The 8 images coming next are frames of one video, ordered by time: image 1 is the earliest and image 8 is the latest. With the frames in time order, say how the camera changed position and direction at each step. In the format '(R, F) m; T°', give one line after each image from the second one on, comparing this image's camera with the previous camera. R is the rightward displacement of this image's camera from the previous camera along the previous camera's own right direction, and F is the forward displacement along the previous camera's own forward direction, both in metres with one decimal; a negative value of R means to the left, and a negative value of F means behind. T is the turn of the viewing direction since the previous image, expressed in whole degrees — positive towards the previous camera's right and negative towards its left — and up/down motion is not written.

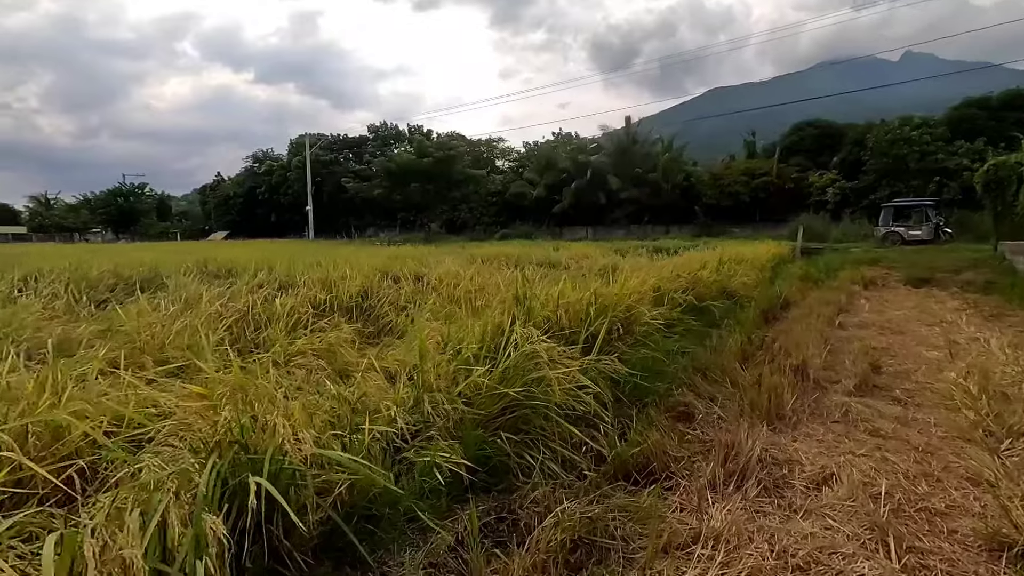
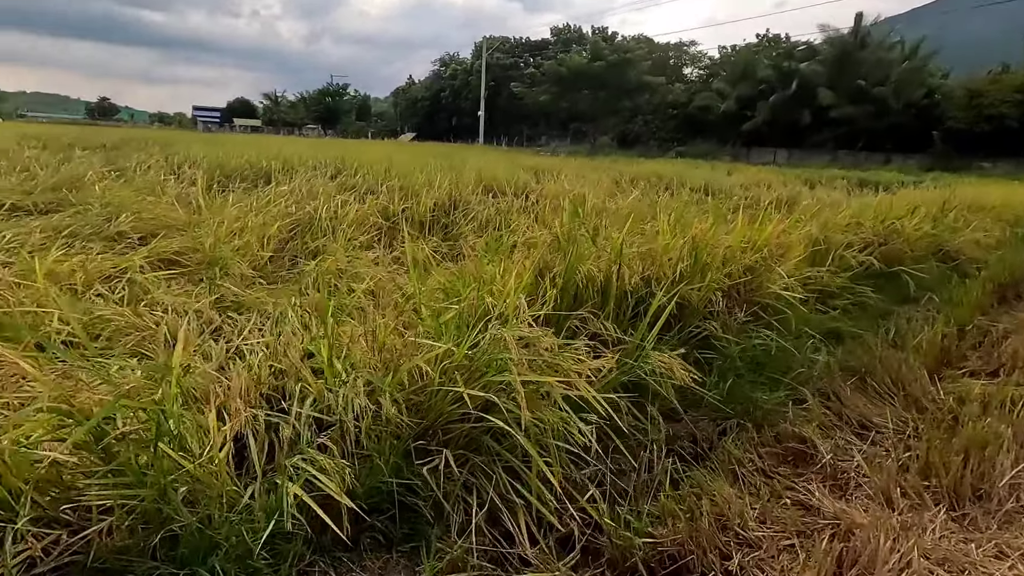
(+0.8, +1.6) m; -17°
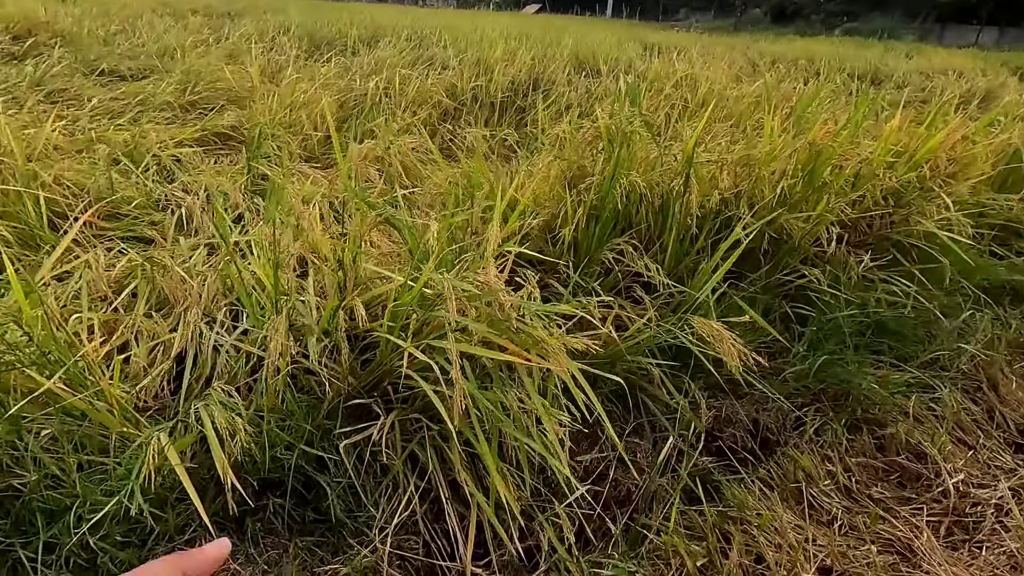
(+0.4, +0.8) m; -11°
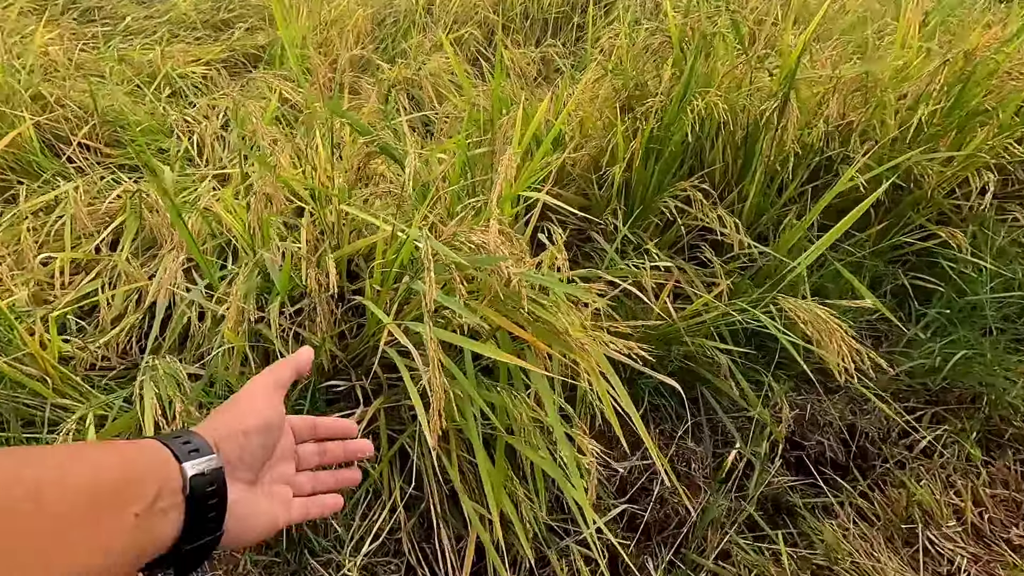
(+0.1, +0.5) m; -6°
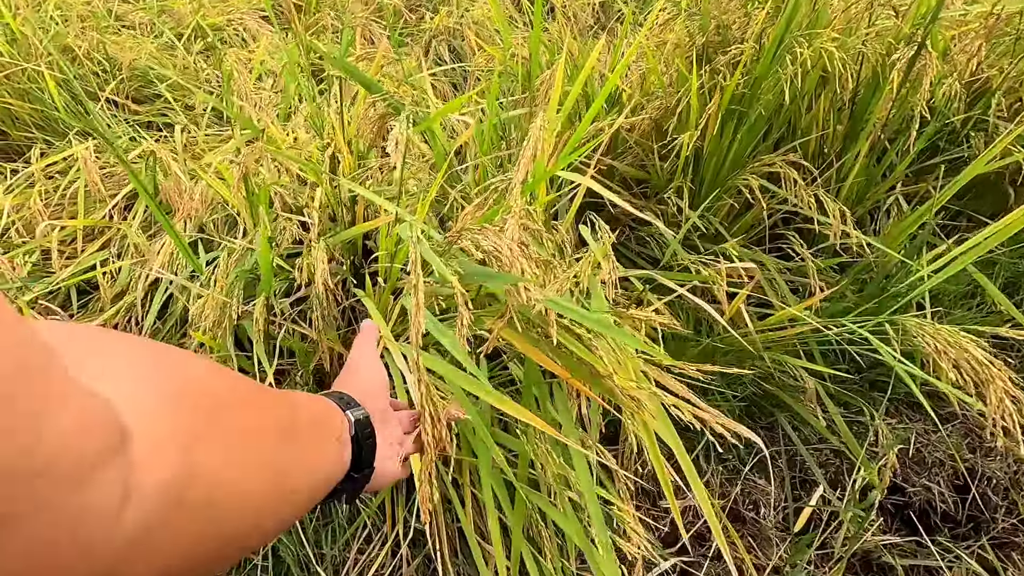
(0.0, +0.3) m; -5°
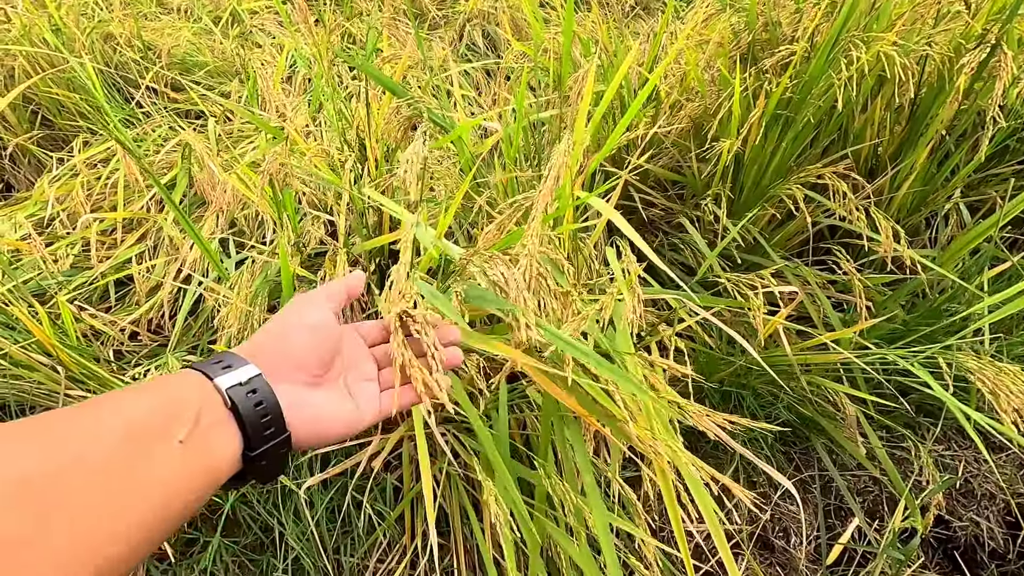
(0.0, 0.0) m; -3°
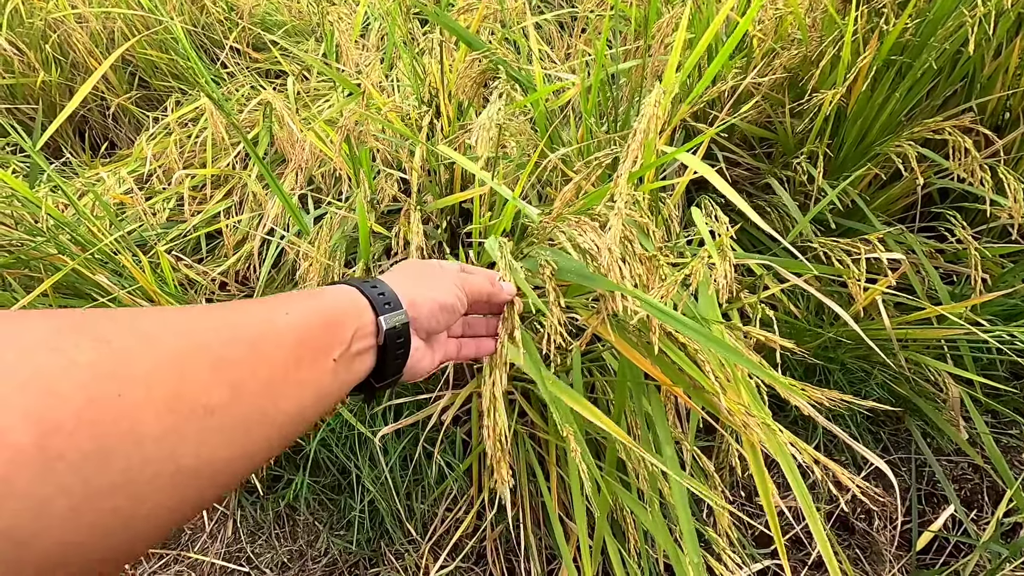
(0.0, 0.0) m; -7°
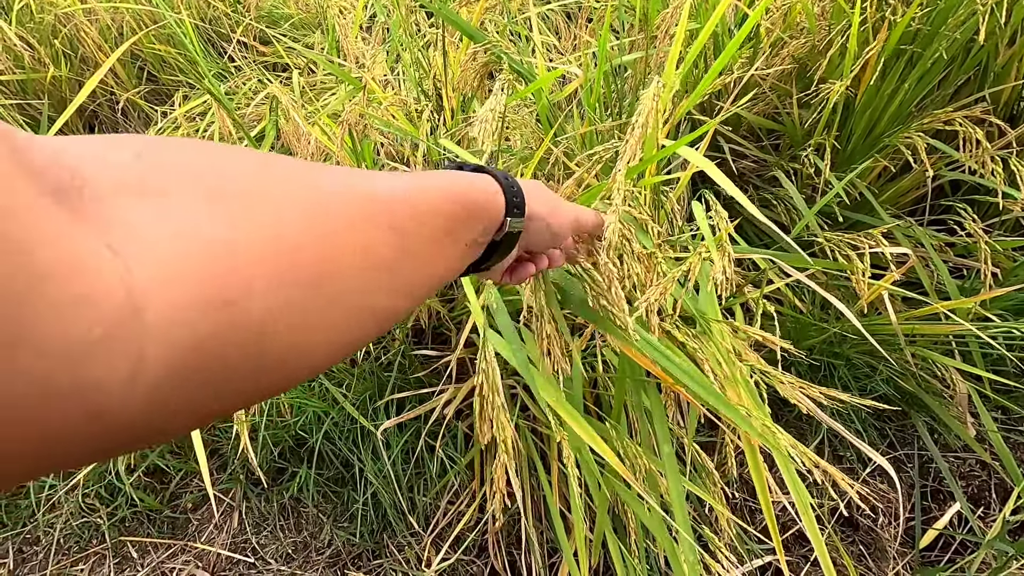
(0.0, 0.0) m; -1°
